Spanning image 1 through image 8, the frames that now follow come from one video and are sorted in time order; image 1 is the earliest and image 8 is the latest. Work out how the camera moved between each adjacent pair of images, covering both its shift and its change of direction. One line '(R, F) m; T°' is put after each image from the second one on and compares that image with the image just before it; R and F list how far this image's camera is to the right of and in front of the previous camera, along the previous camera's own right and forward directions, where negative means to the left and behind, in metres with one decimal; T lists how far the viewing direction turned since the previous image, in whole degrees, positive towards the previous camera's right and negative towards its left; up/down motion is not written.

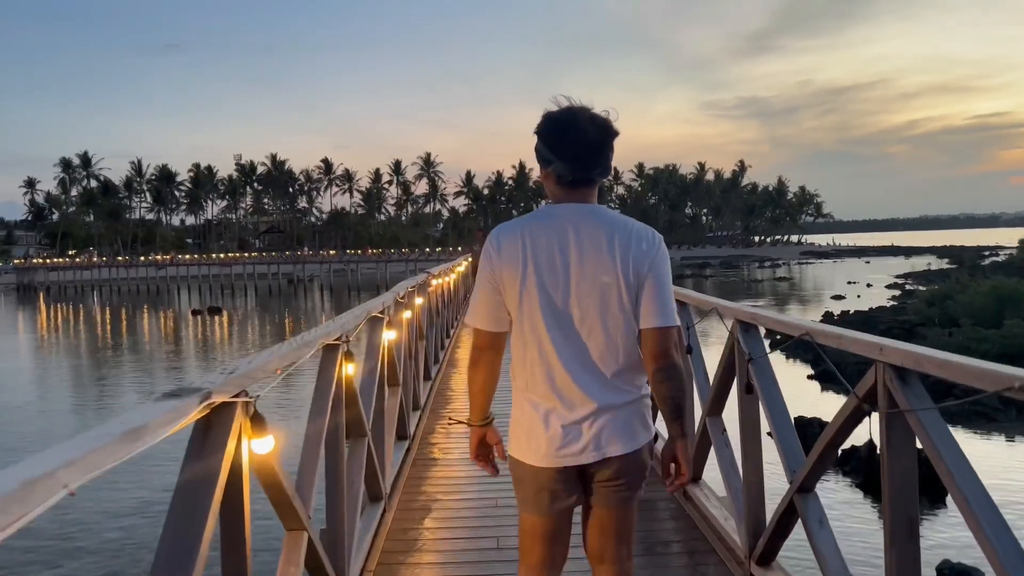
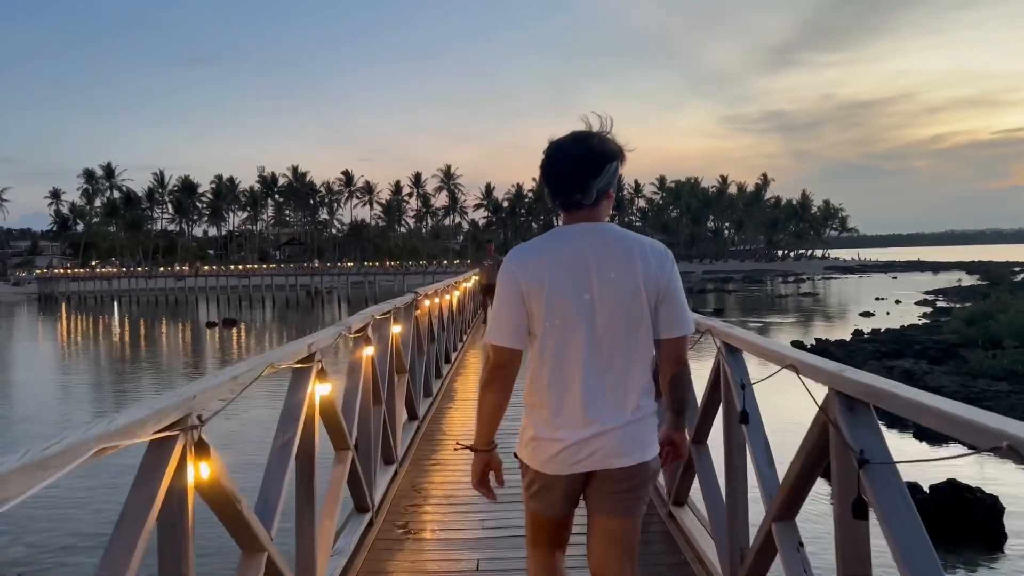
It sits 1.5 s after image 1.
(+0.1, +1.1) m; -1°
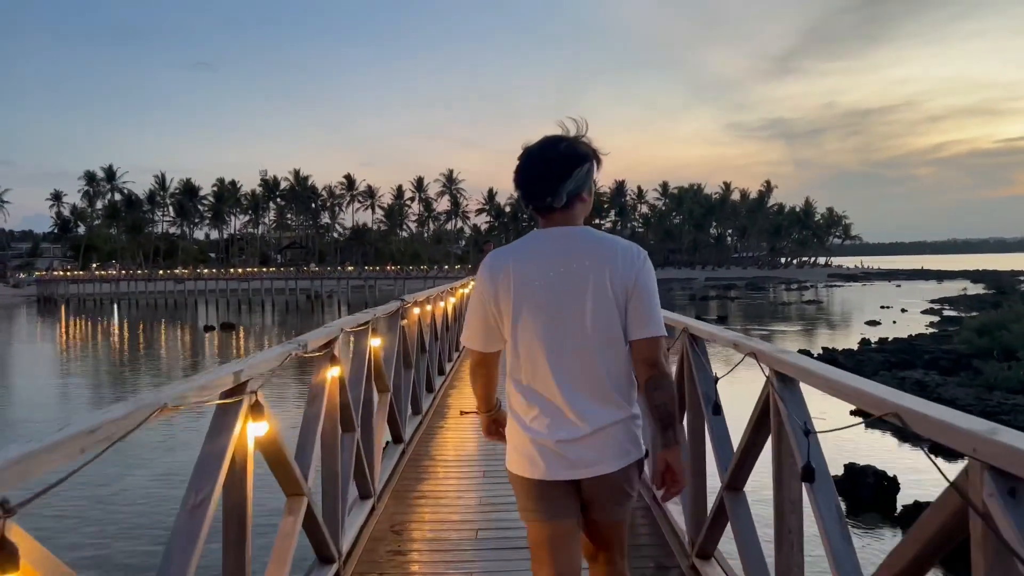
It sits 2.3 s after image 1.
(0.0, +0.6) m; 0°
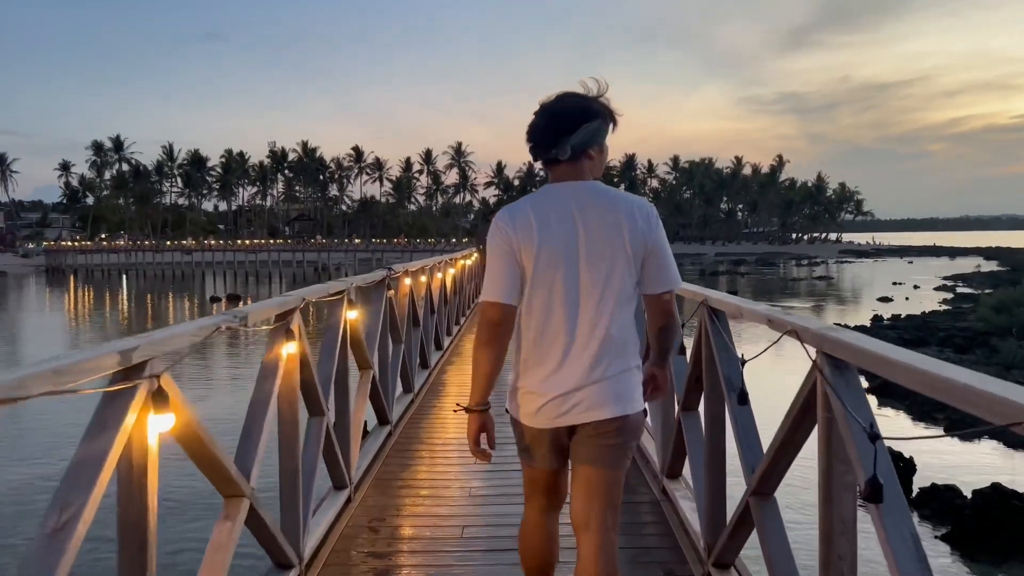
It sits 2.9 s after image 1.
(+0.1, +0.5) m; -1°
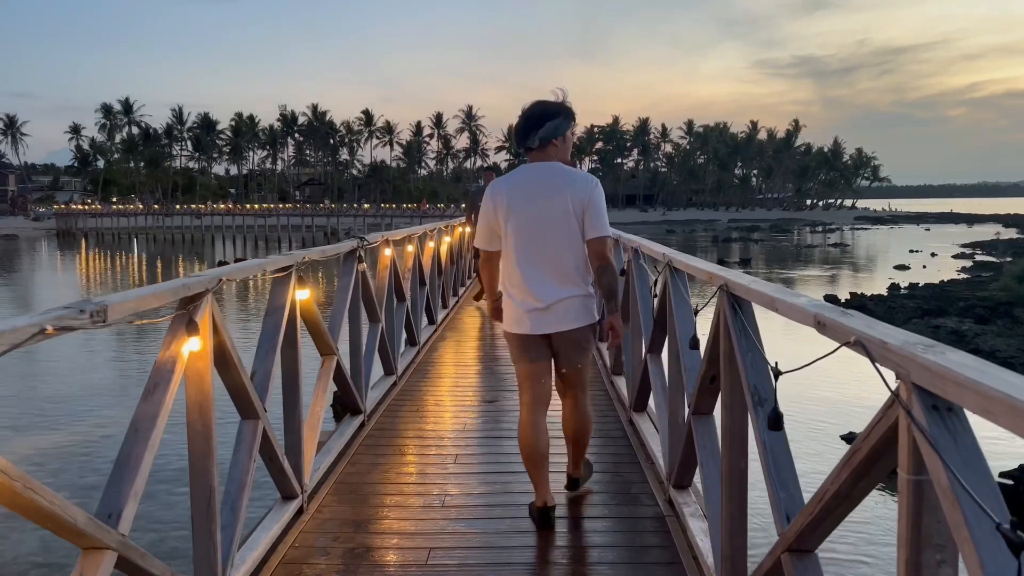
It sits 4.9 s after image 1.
(+0.1, +0.6) m; -1°
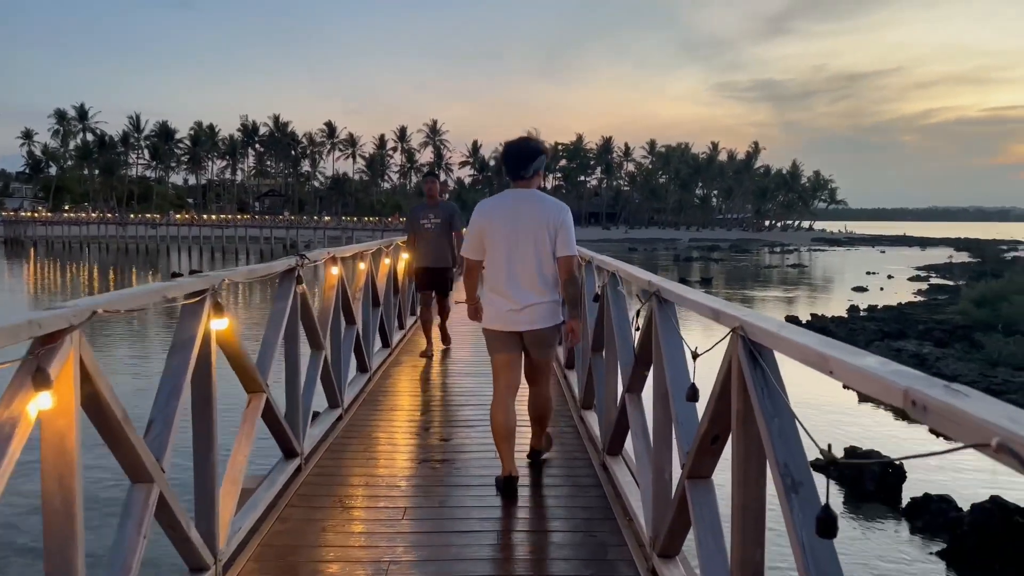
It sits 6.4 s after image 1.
(0.0, +0.5) m; +3°
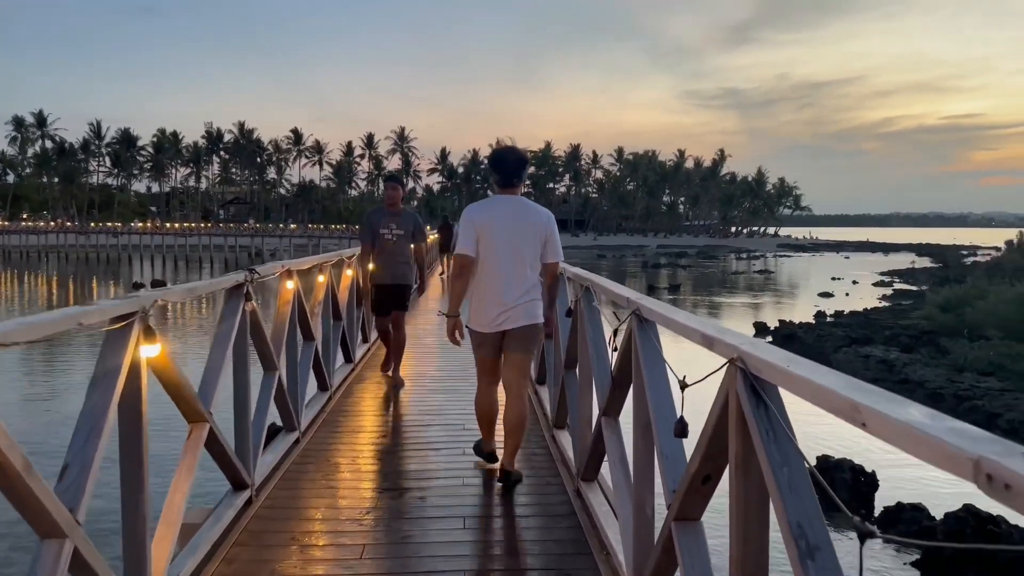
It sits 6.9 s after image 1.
(0.0, +0.3) m; +2°
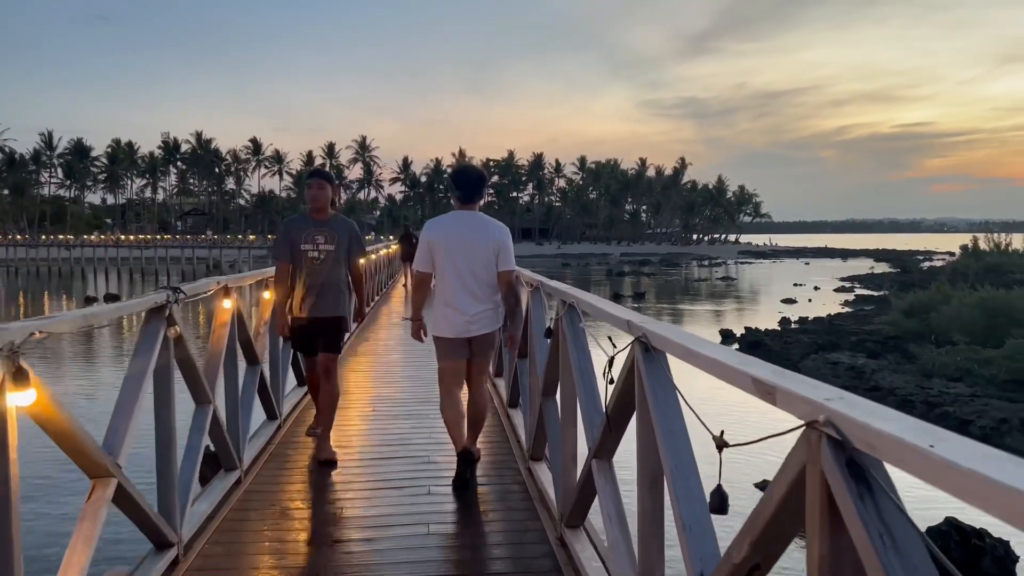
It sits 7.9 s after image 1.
(0.0, +0.5) m; +3°
